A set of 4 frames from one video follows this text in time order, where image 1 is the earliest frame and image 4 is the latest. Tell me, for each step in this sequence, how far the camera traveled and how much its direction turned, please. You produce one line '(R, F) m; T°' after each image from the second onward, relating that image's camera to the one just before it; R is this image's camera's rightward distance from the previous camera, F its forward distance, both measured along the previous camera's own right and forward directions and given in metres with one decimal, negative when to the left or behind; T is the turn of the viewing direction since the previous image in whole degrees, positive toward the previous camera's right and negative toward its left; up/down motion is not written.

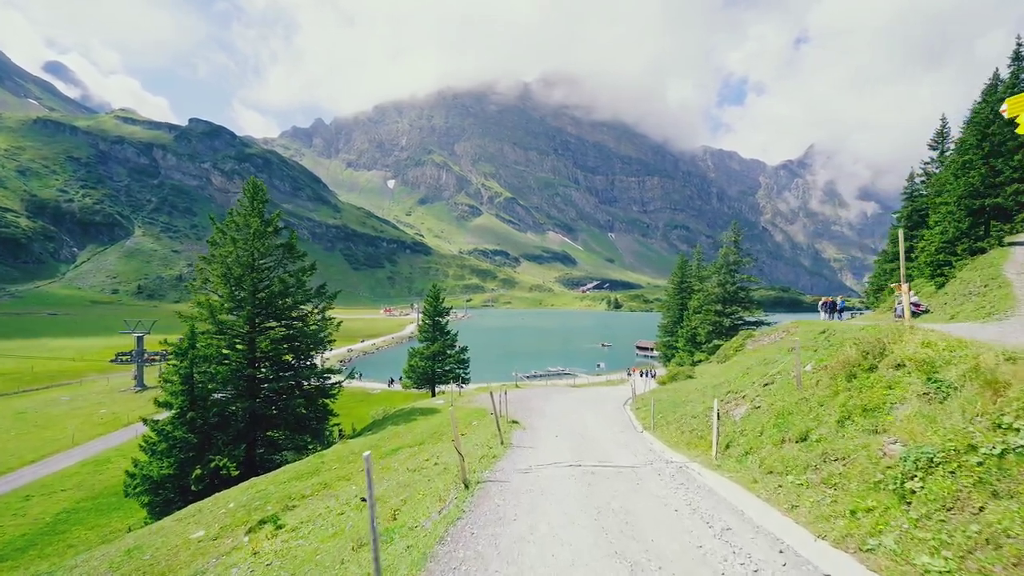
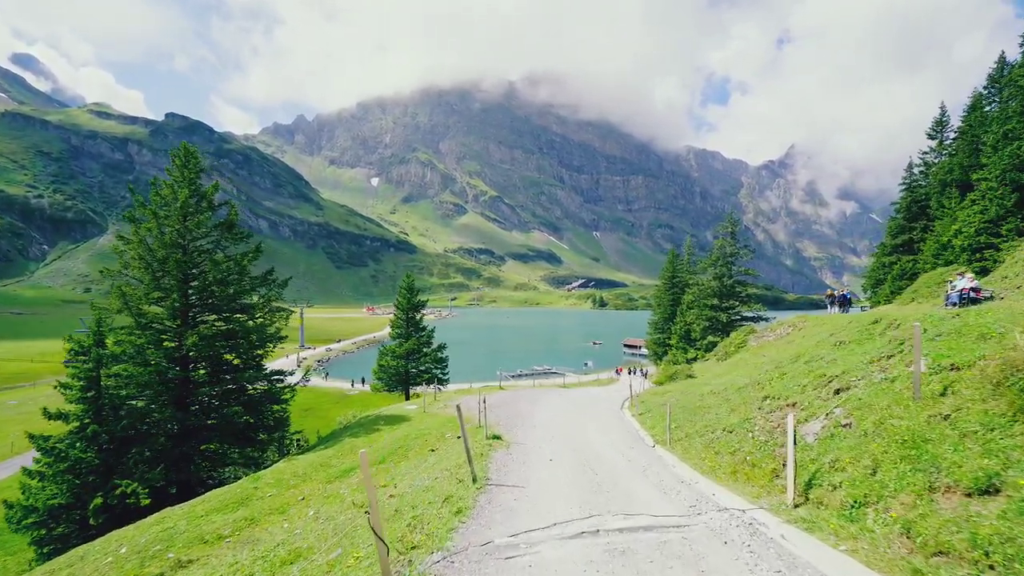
(+0.2, +5.6) m; +2°
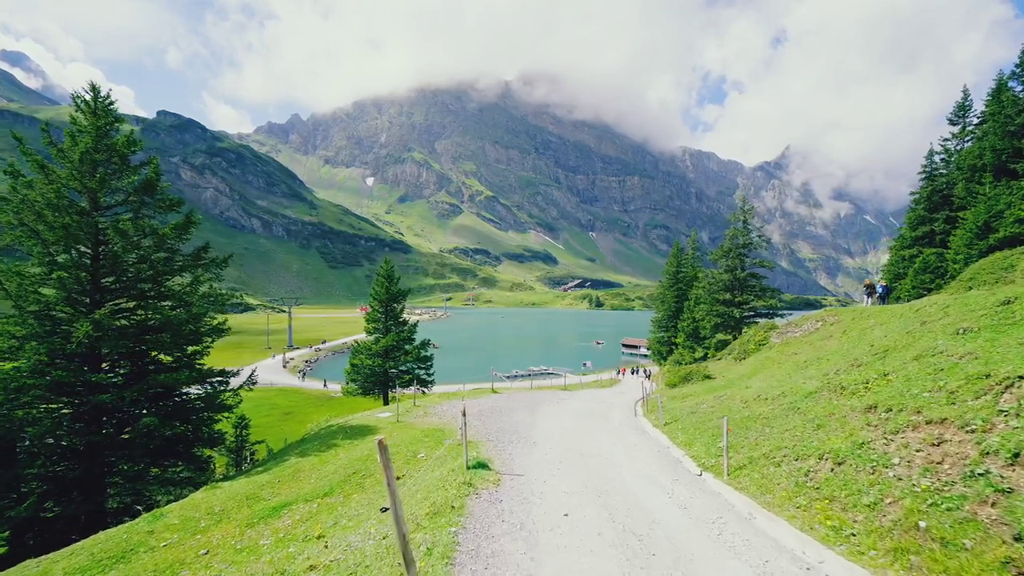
(+0.1, +6.4) m; +1°
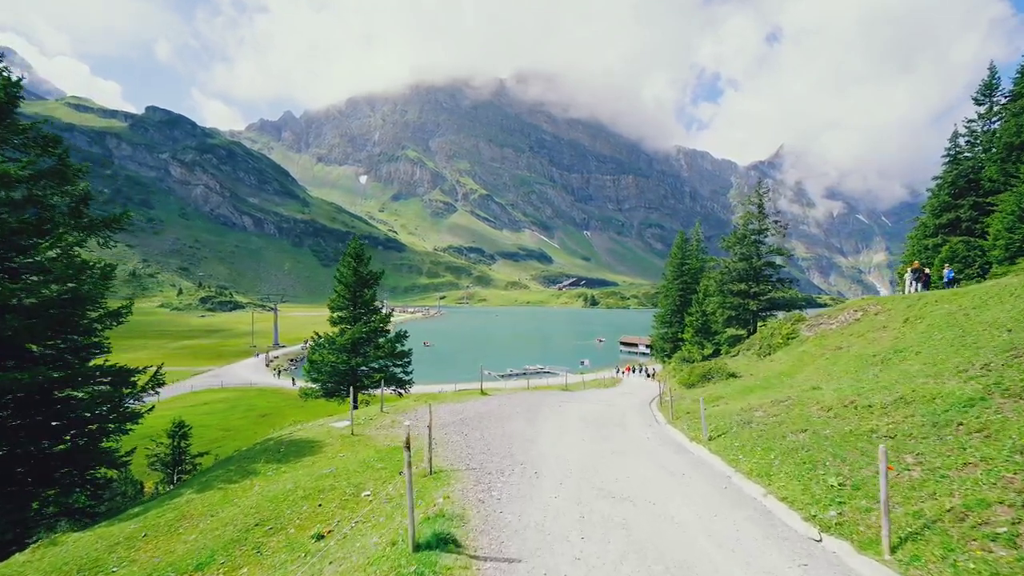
(+0.1, +6.8) m; +1°
